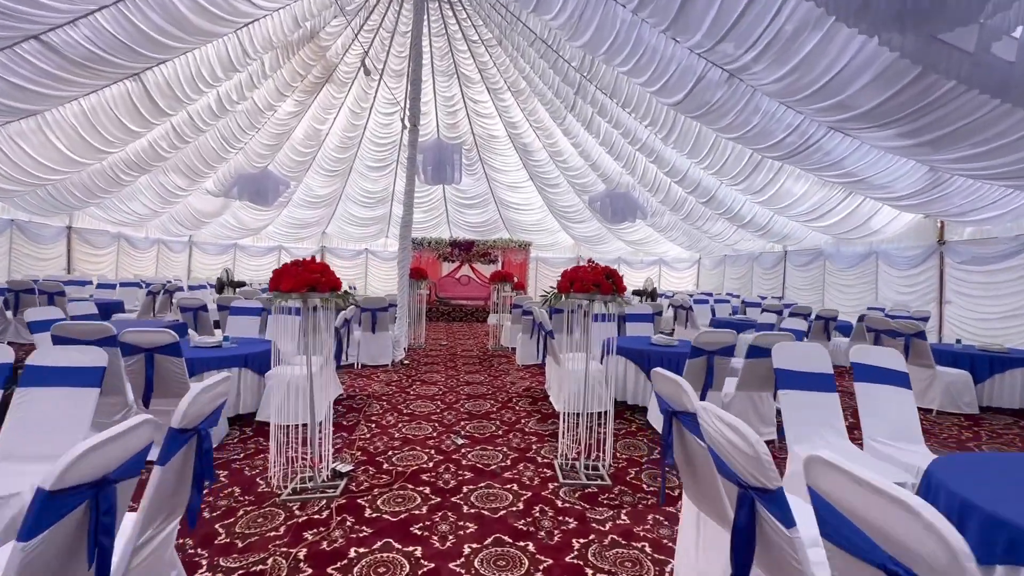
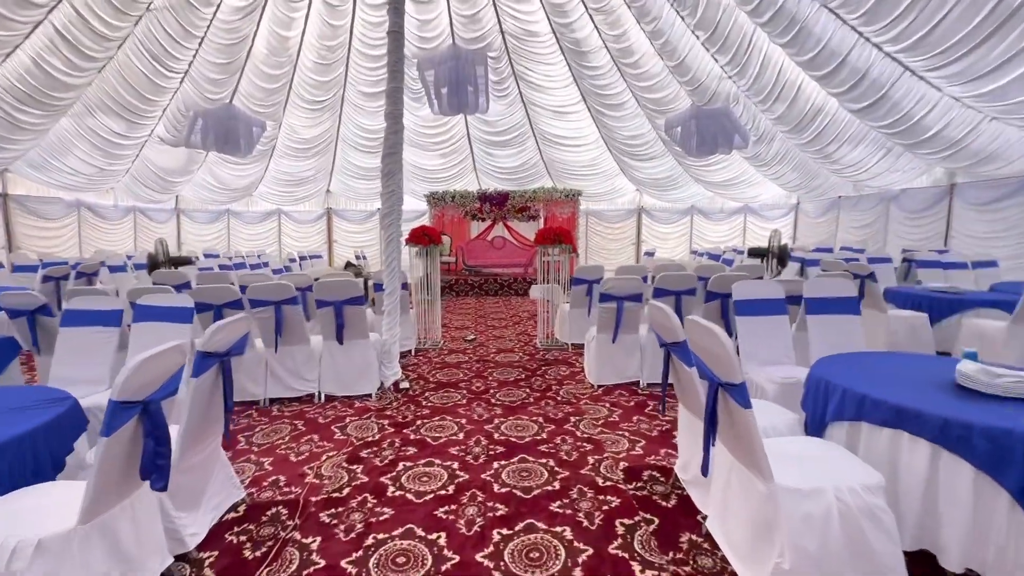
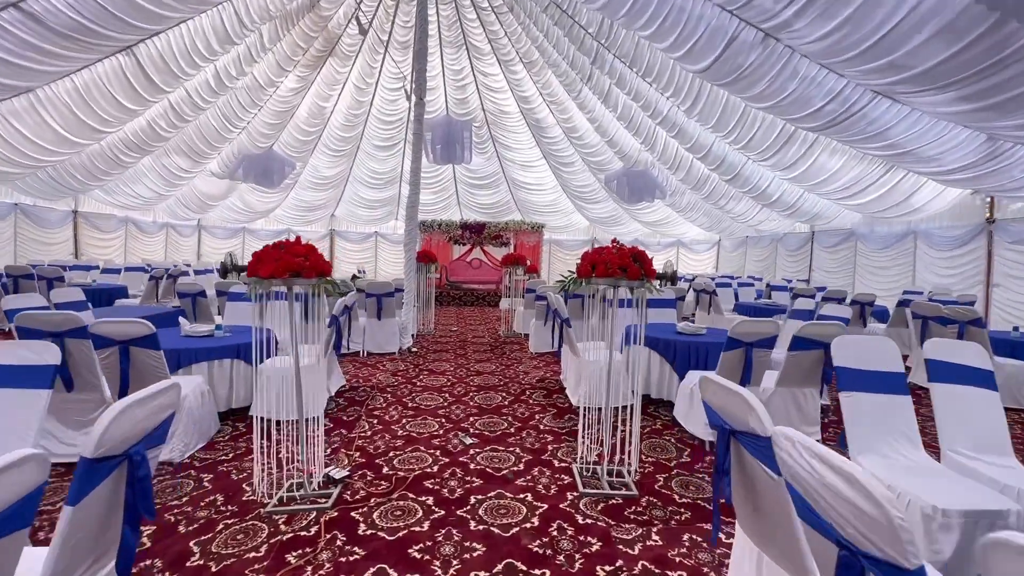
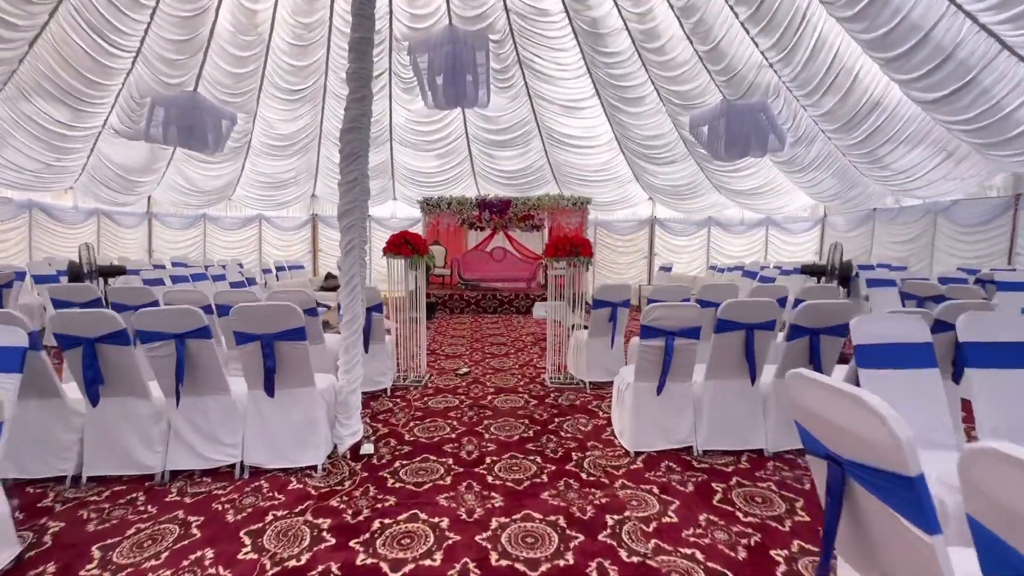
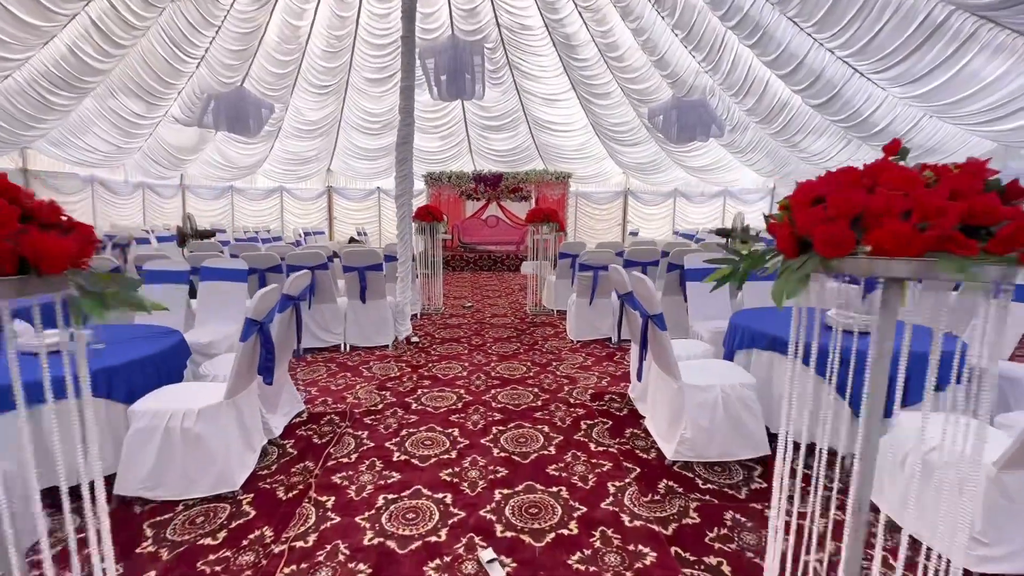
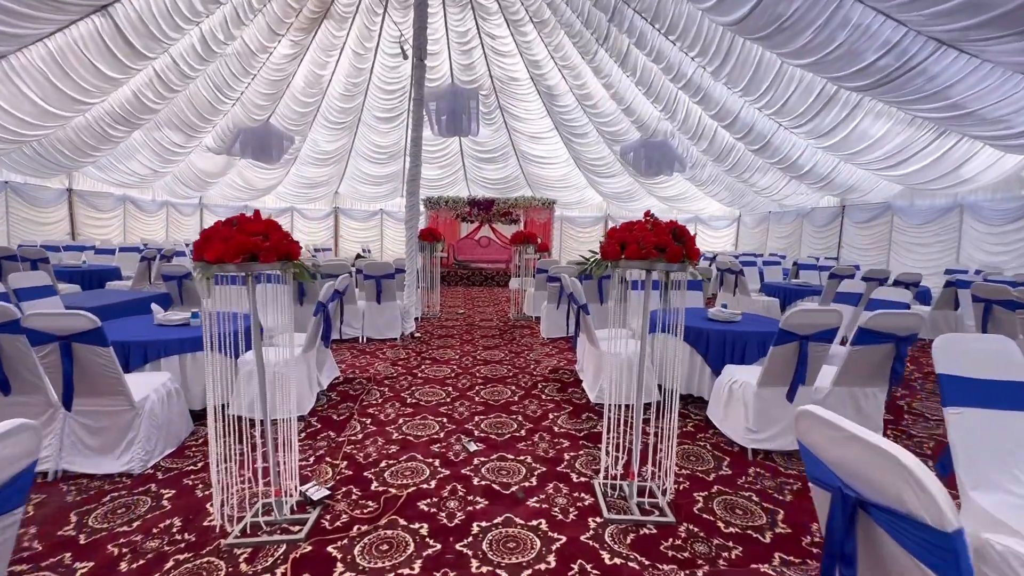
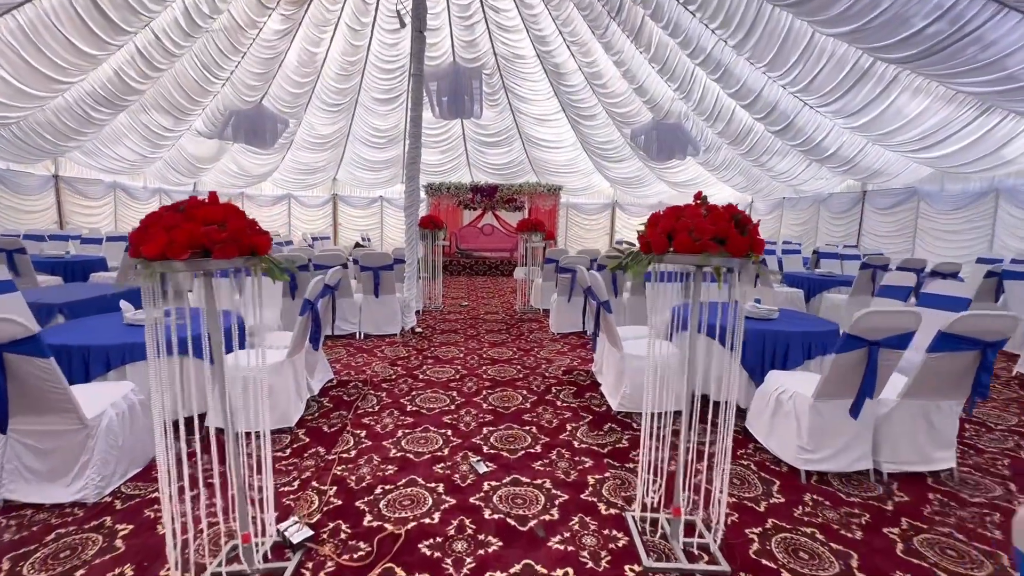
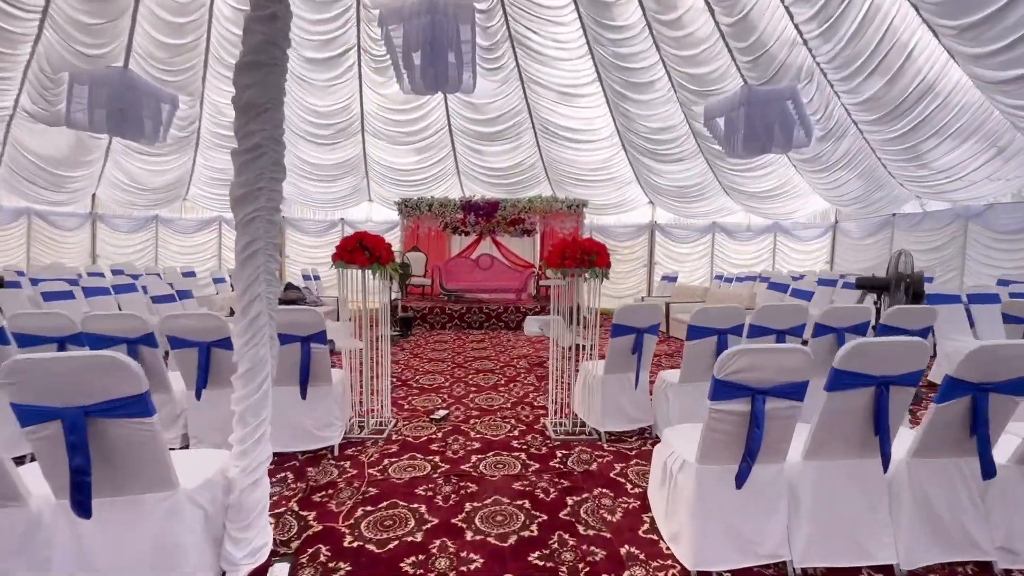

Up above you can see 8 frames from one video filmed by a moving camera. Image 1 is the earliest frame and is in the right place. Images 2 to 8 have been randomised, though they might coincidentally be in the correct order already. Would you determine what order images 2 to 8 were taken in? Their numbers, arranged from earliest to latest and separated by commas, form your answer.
3, 6, 7, 5, 2, 4, 8
